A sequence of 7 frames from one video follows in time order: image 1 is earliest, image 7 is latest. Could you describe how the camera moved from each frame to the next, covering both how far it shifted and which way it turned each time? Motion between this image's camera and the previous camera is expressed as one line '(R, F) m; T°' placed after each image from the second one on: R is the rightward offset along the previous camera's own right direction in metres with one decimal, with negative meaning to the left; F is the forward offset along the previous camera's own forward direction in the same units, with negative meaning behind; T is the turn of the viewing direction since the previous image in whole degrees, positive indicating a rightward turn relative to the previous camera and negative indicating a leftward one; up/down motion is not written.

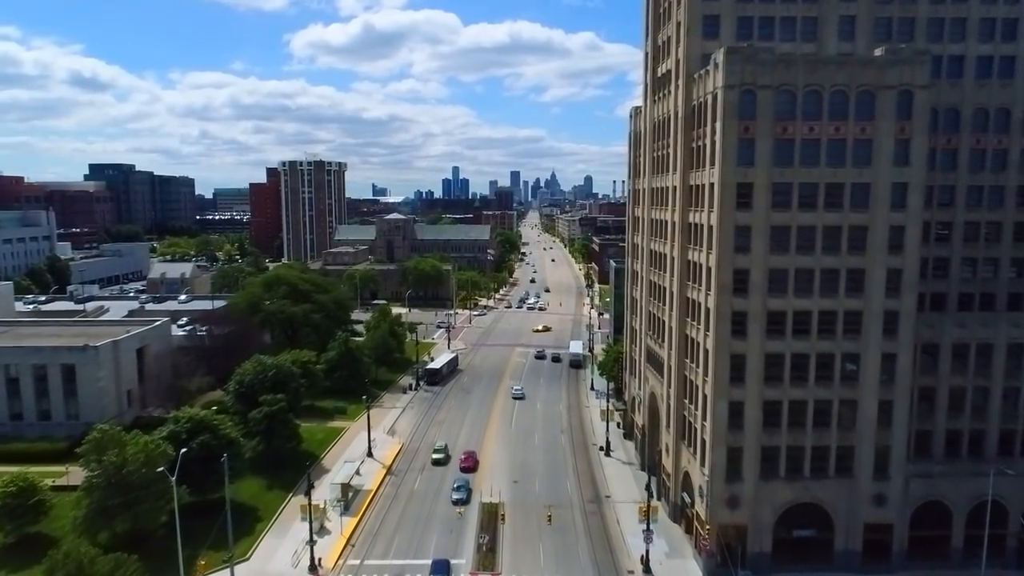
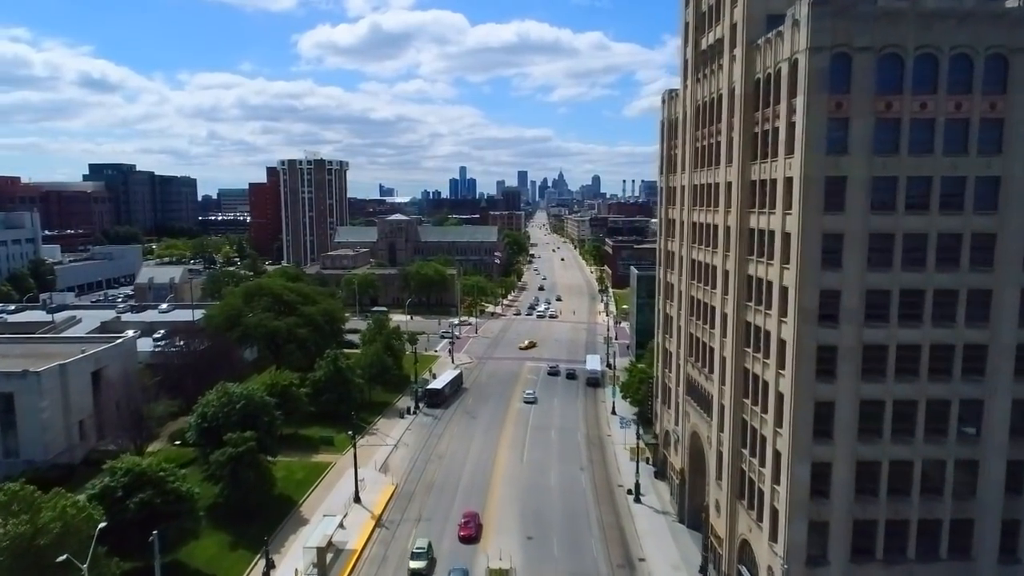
(-0.4, +9.0) m; -1°
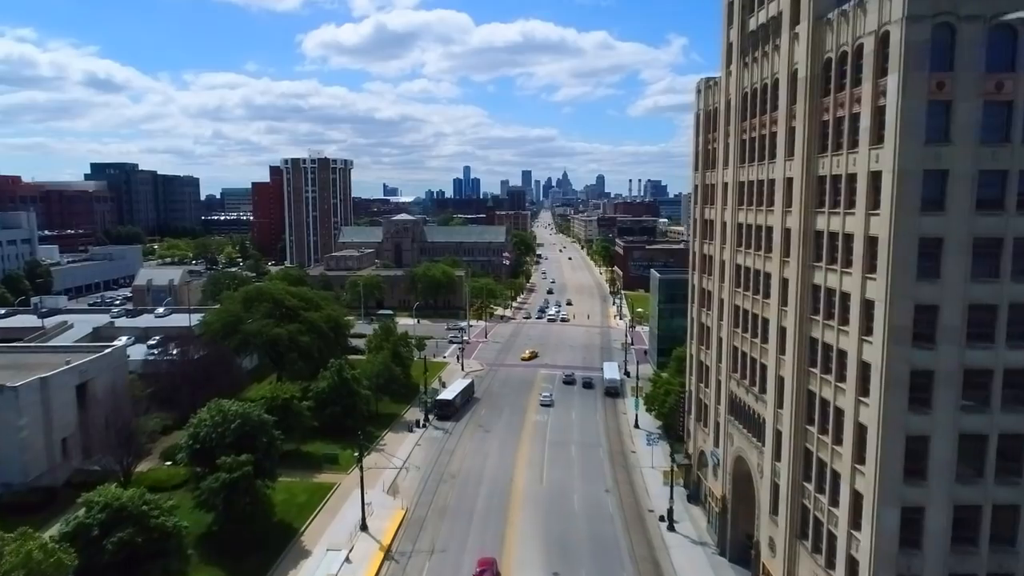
(-1.1, +4.5) m; 0°
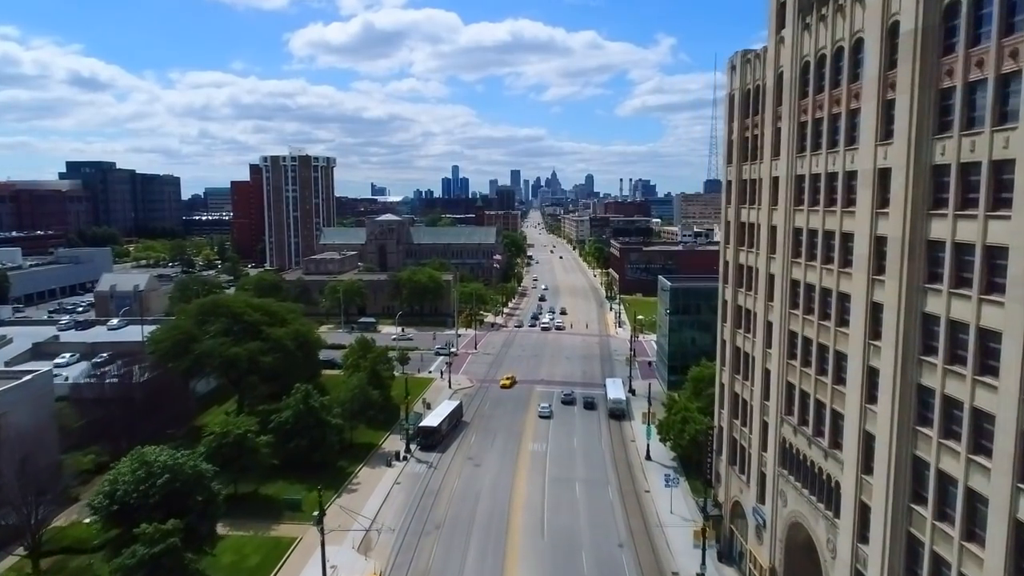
(-0.4, +8.5) m; +1°
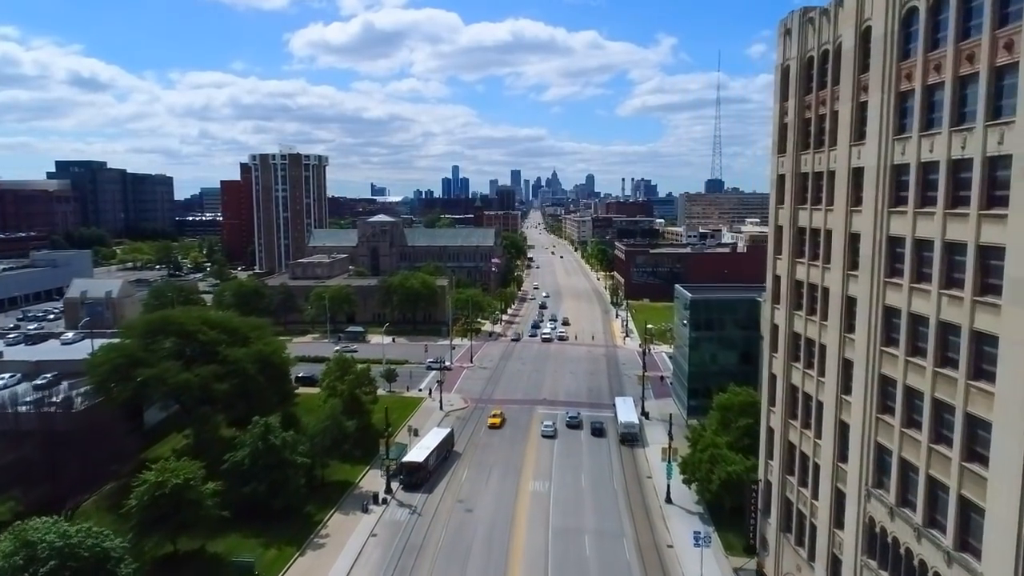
(+0.2, +8.4) m; 0°
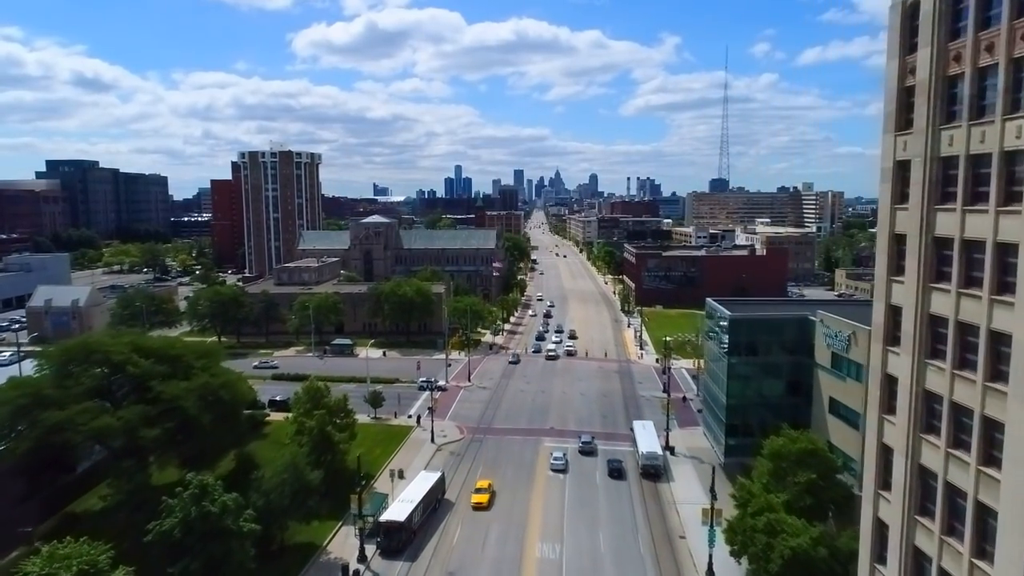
(+0.1, +9.9) m; 0°
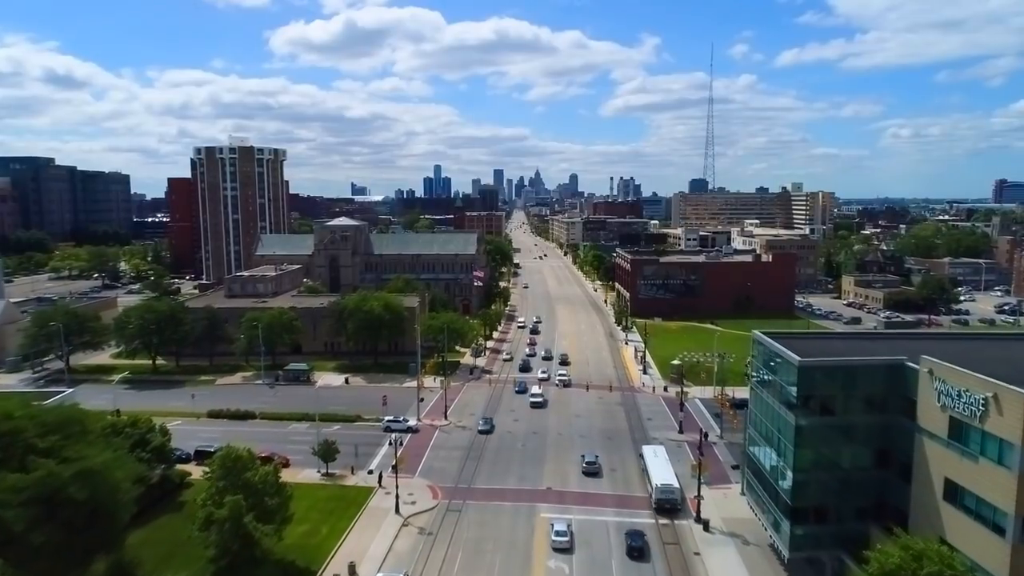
(-0.5, +13.6) m; +2°
